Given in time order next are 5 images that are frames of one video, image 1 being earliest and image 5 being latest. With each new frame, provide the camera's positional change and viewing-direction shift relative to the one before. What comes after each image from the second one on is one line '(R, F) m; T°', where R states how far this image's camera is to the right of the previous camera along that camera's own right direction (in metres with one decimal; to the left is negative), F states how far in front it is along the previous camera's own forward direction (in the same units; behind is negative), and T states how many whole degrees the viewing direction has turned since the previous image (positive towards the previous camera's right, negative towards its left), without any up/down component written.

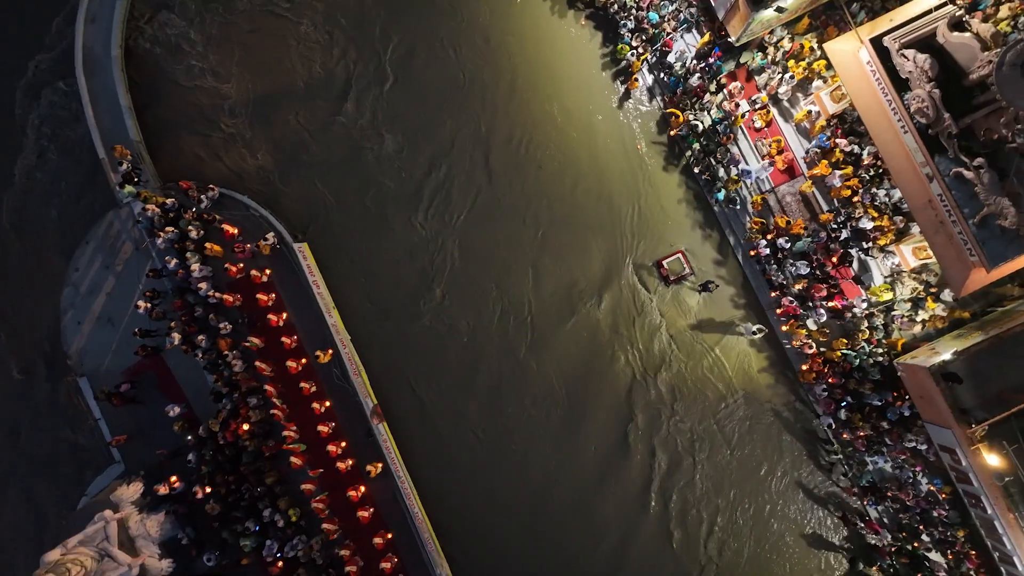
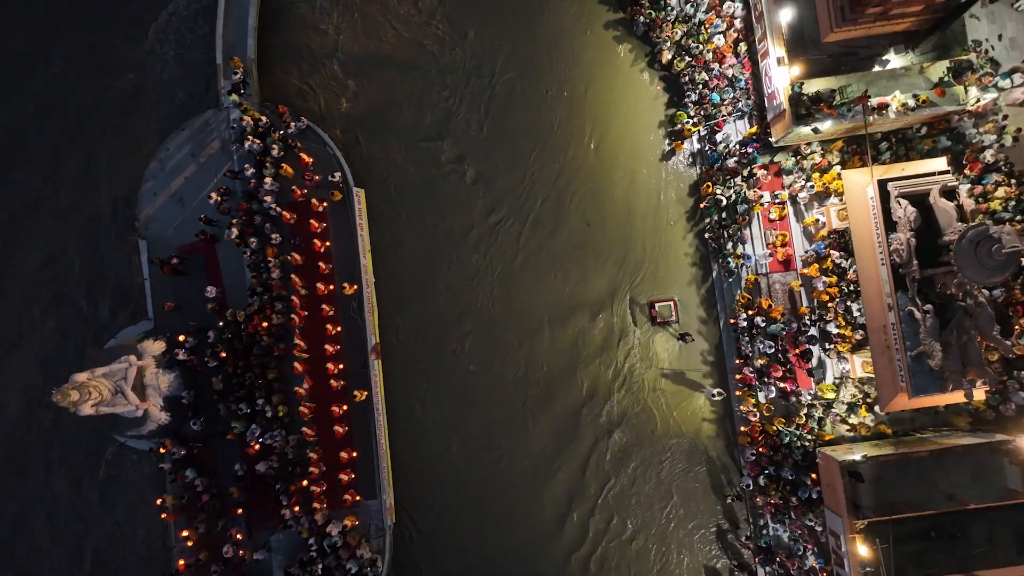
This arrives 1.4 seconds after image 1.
(-0.1, -1.5) m; 0°
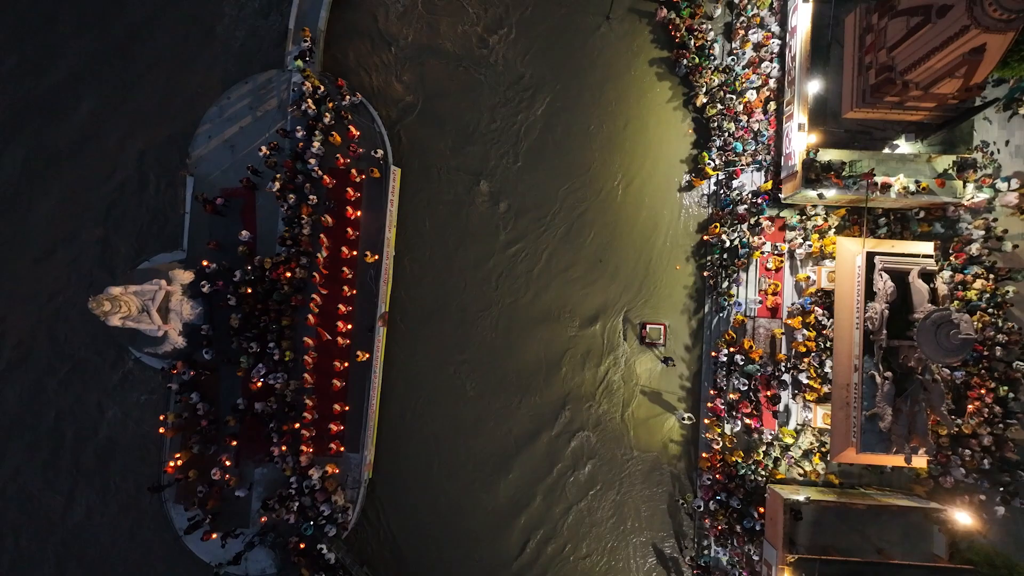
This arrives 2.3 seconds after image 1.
(-0.1, -0.9) m; 0°
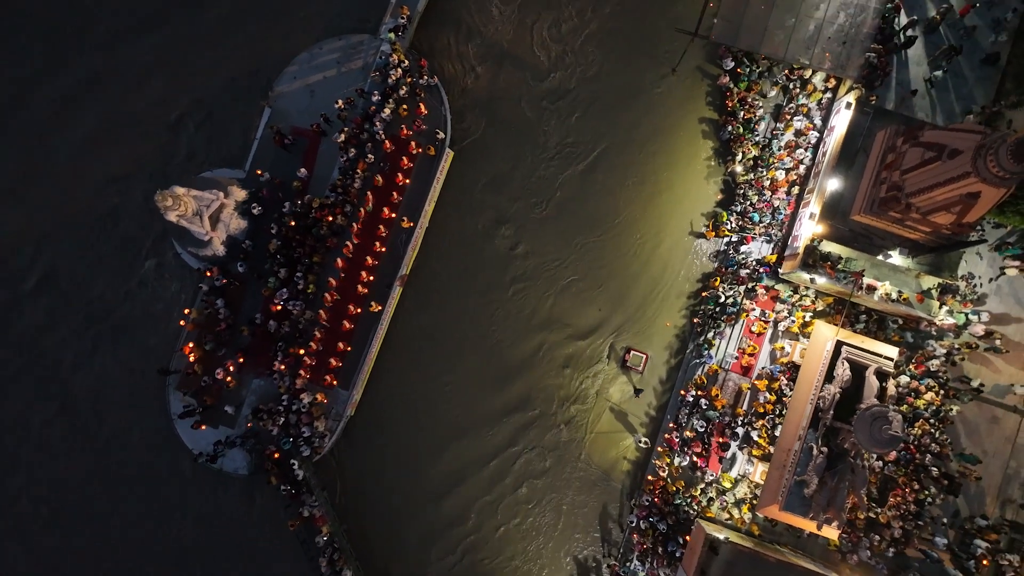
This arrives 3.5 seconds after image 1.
(-0.1, -1.3) m; 0°
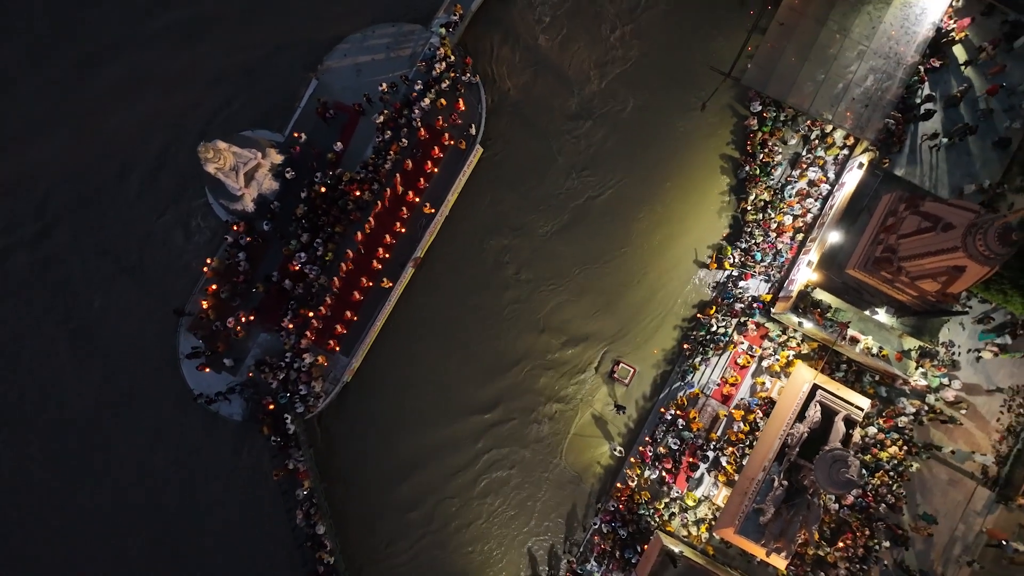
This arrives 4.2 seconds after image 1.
(0.0, -0.7) m; 0°
